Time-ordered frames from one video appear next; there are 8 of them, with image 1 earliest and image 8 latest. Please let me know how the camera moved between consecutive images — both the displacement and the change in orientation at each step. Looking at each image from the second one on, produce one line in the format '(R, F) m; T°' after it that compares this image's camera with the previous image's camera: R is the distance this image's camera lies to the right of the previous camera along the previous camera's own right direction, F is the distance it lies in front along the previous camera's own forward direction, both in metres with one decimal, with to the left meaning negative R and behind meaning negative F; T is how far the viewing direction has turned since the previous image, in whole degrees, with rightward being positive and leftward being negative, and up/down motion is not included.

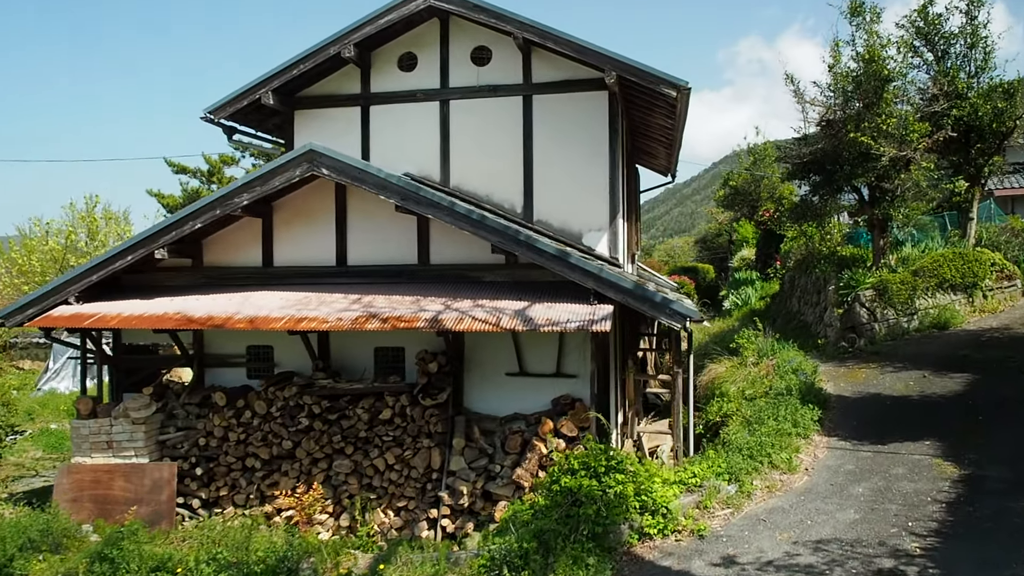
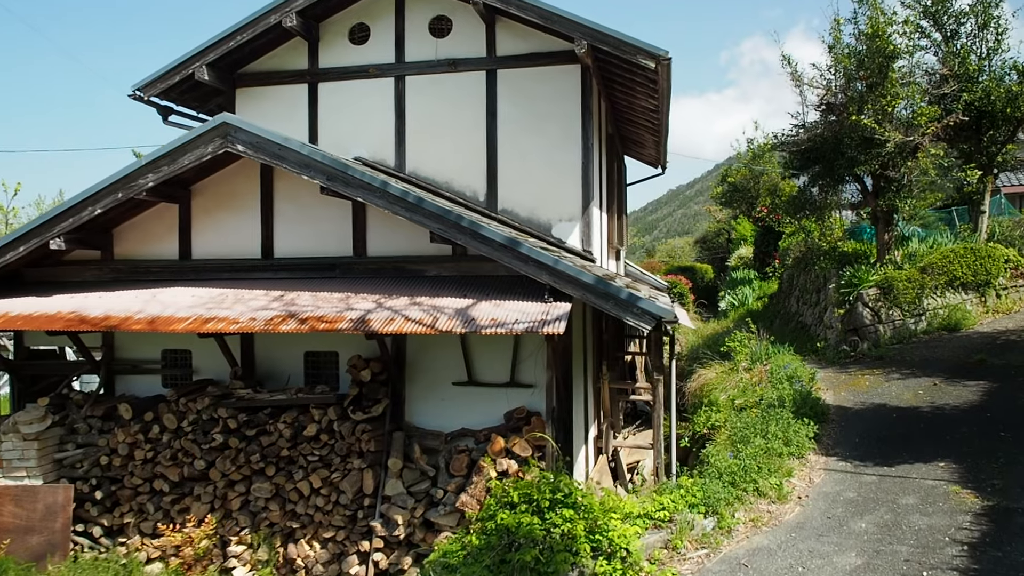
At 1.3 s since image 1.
(+0.5, +1.1) m; 0°
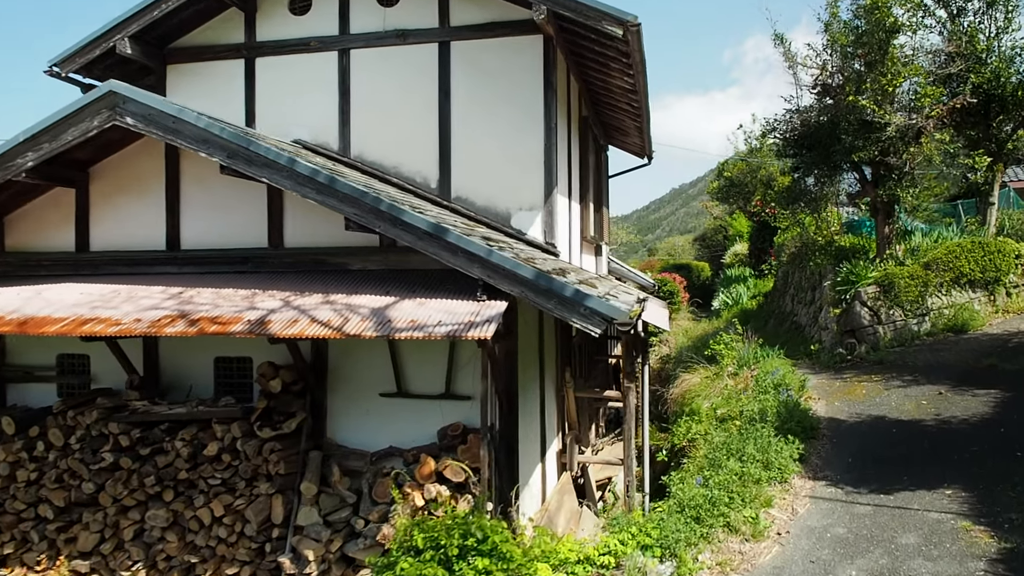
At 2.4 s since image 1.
(+0.6, +1.0) m; 0°
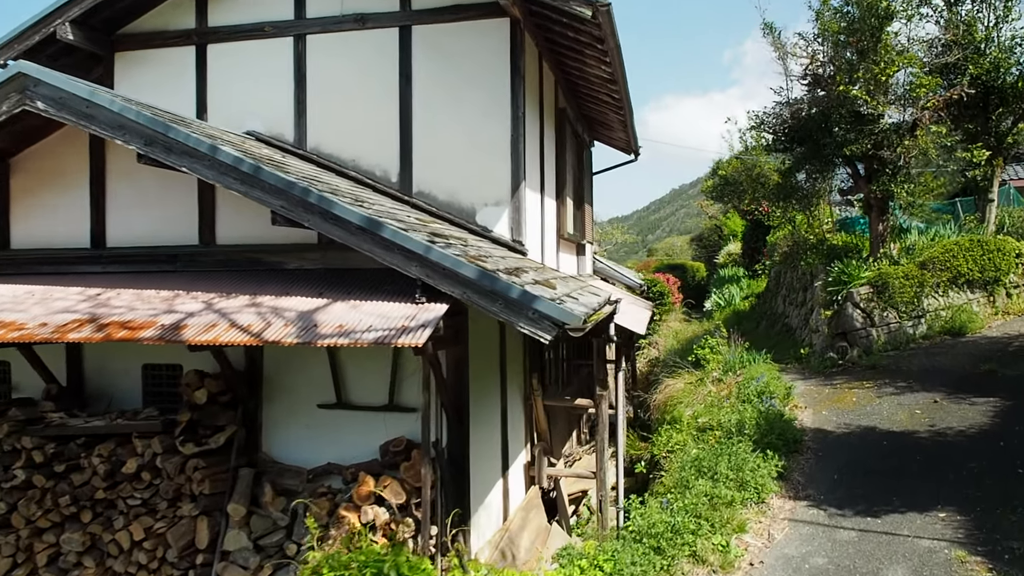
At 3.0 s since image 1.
(+0.4, +0.5) m; 0°
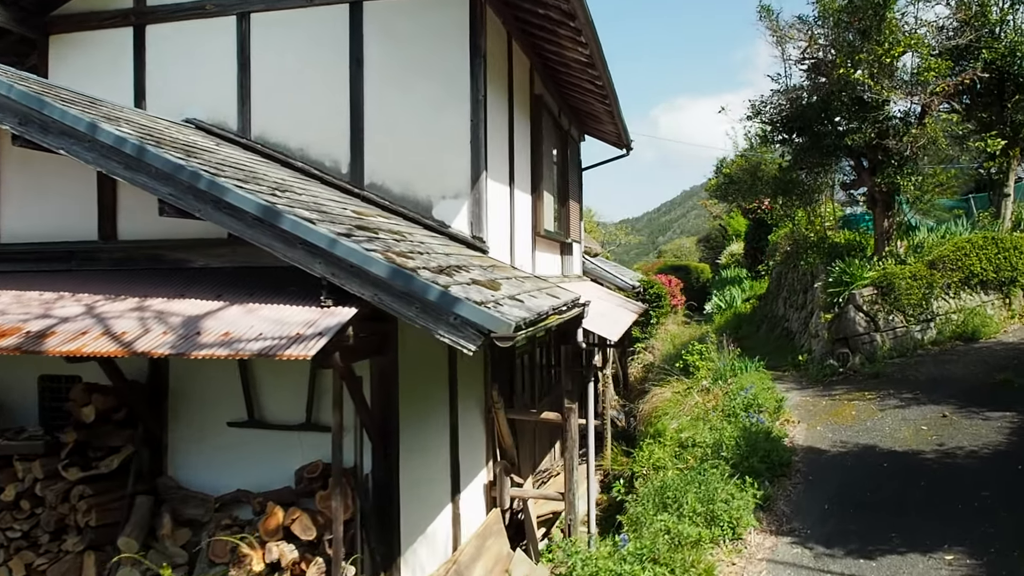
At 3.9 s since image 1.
(+0.5, +0.7) m; -1°
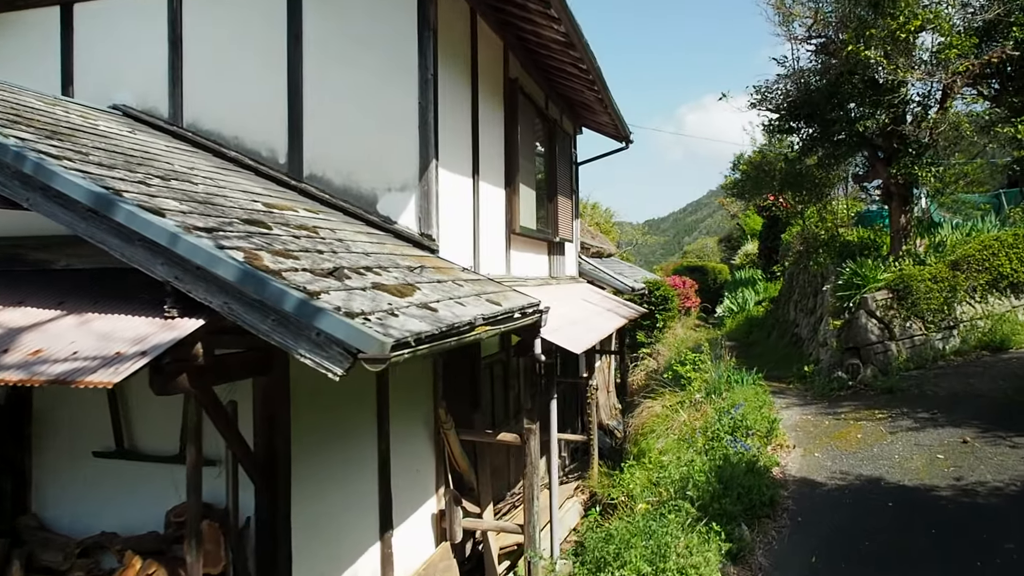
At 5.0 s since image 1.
(+0.6, +0.8) m; -2°
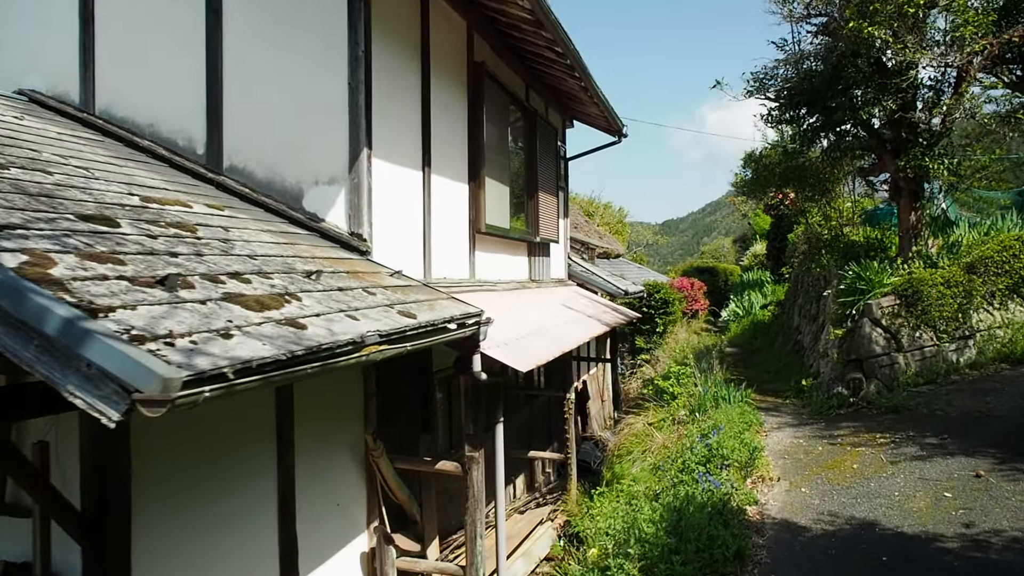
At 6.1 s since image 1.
(+0.6, +0.8) m; -1°
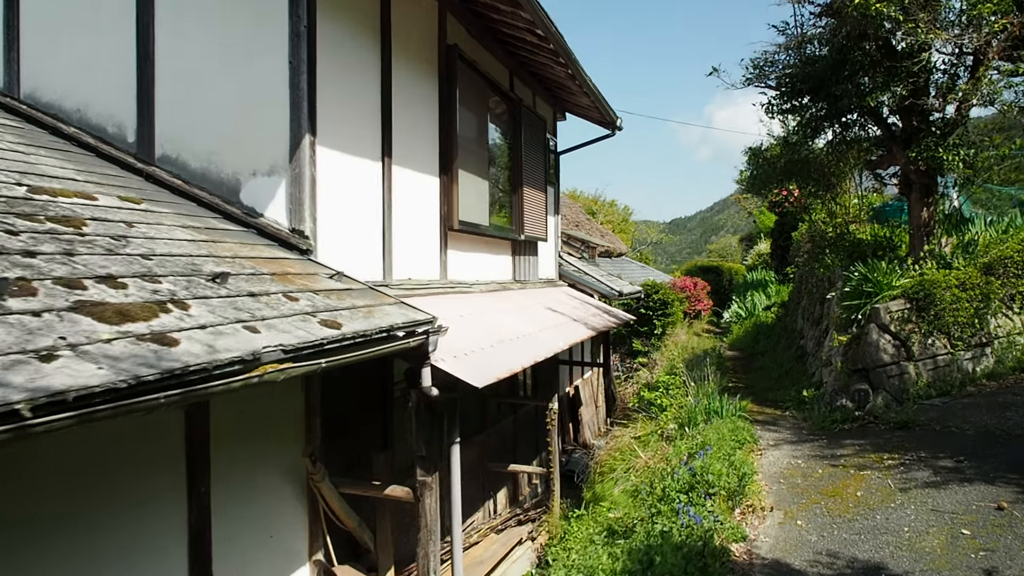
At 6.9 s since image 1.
(+0.3, +0.6) m; -1°
